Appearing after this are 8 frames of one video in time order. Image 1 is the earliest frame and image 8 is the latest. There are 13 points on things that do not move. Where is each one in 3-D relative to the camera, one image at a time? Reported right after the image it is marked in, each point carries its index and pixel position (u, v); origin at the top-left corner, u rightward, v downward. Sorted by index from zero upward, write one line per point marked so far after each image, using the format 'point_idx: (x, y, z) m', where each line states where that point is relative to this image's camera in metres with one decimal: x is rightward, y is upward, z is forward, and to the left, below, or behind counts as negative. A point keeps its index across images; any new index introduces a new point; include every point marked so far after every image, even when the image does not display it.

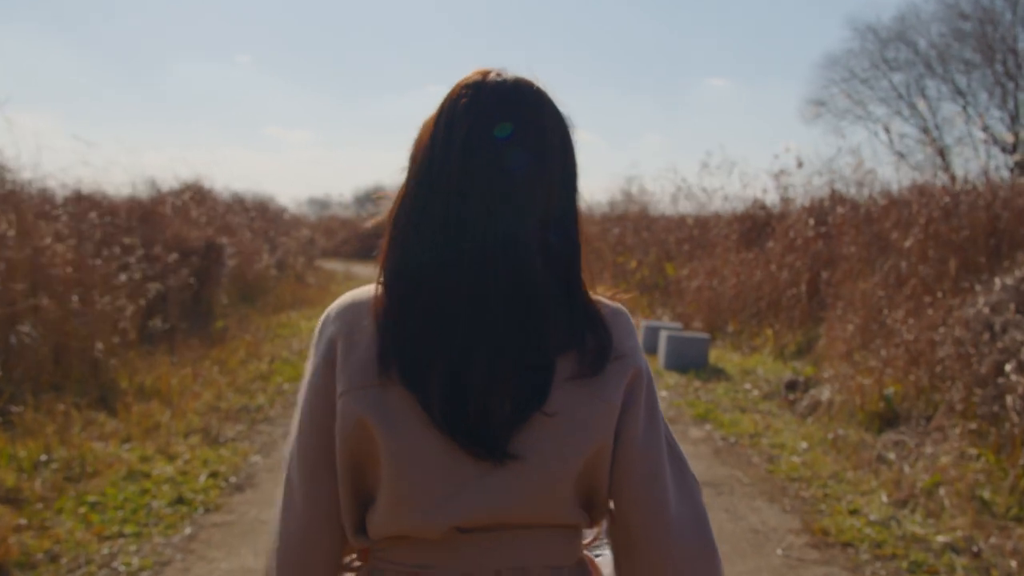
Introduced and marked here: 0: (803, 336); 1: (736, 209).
0: (+3.1, -0.5, +11.5) m
1: (+3.2, +1.1, +15.4) m
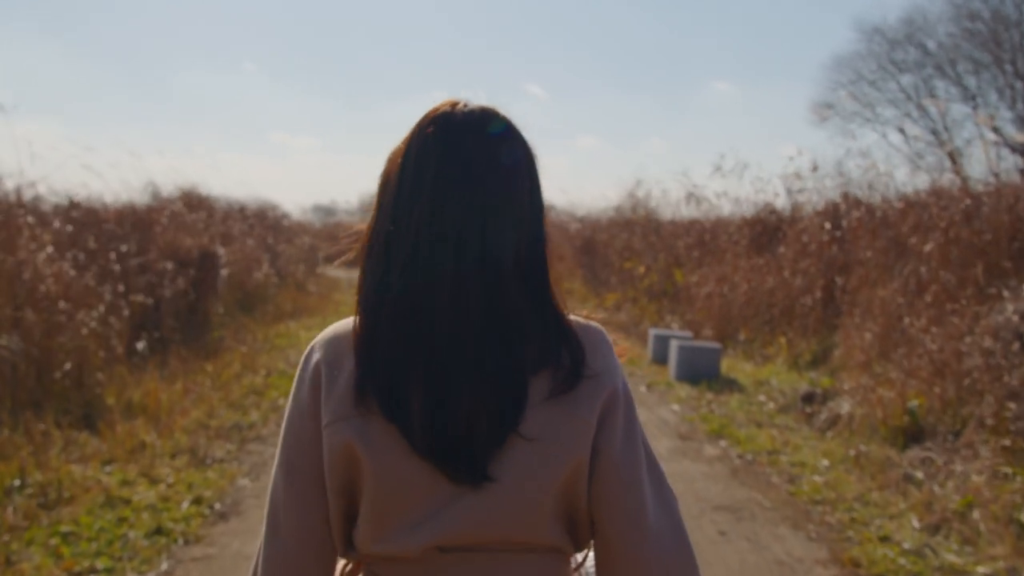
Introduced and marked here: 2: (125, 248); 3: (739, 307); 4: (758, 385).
0: (+3.1, -0.6, +11.1) m
1: (+3.3, +1.0, +15.0) m
2: (-4.1, +0.4, +11.5) m
3: (+2.7, -0.2, +12.7) m
4: (+2.4, -0.9, +10.4) m
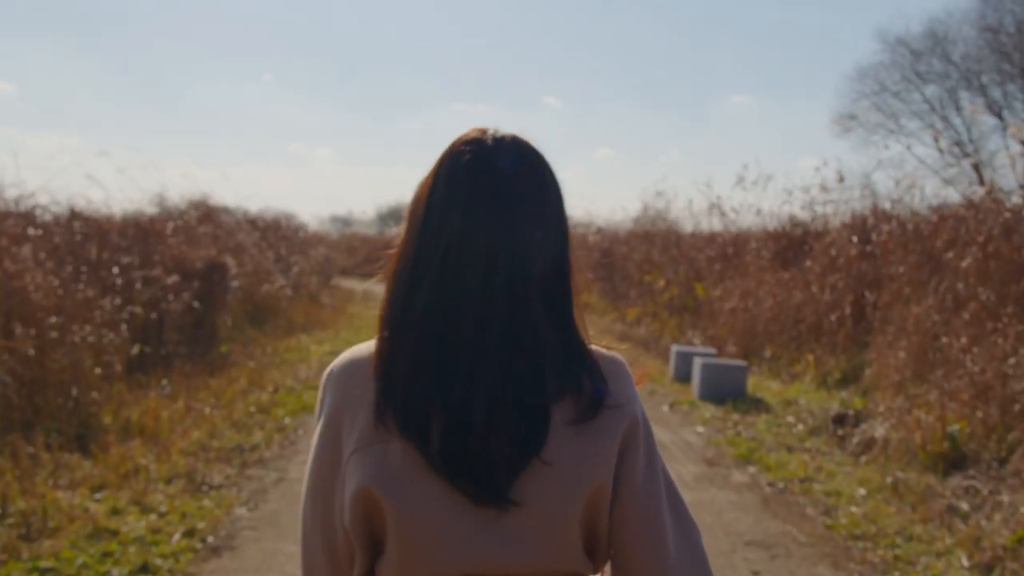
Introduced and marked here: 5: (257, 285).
0: (+3.3, -0.7, +10.6) m
1: (+3.5, +0.8, +14.5) m
2: (-4.0, +0.3, +11.1) m
3: (+2.9, -0.4, +12.3) m
4: (+2.5, -1.1, +9.9) m
5: (-3.6, 0.0, +15.4) m
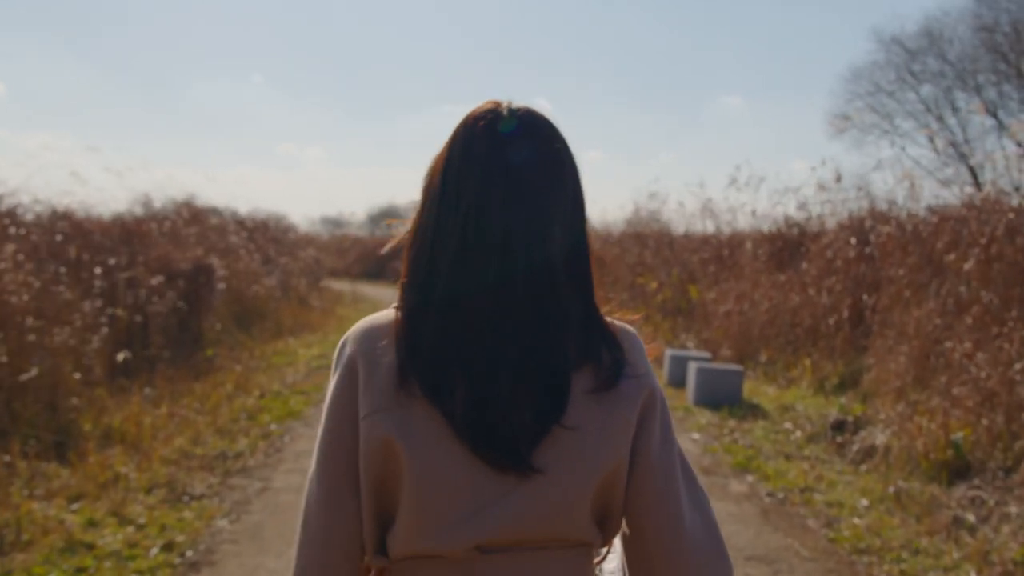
0: (+3.2, -0.8, +10.4) m
1: (+3.4, +0.8, +14.4) m
2: (-4.1, +0.3, +10.9) m
3: (+2.8, -0.4, +12.1) m
4: (+2.4, -1.1, +9.7) m
5: (-3.8, 0.0, +15.1) m
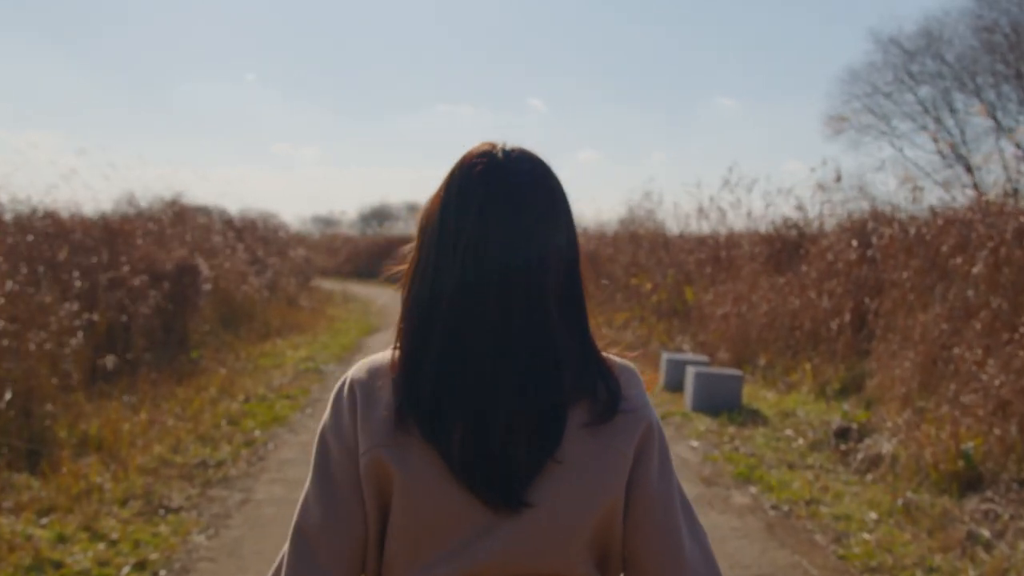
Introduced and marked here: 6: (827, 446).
0: (+3.2, -0.8, +10.2) m
1: (+3.3, +0.8, +14.1) m
2: (-4.1, +0.3, +10.6) m
3: (+2.7, -0.4, +11.8) m
4: (+2.4, -1.1, +9.4) m
5: (-3.9, 0.0, +14.8) m
6: (+2.4, -1.2, +8.3) m
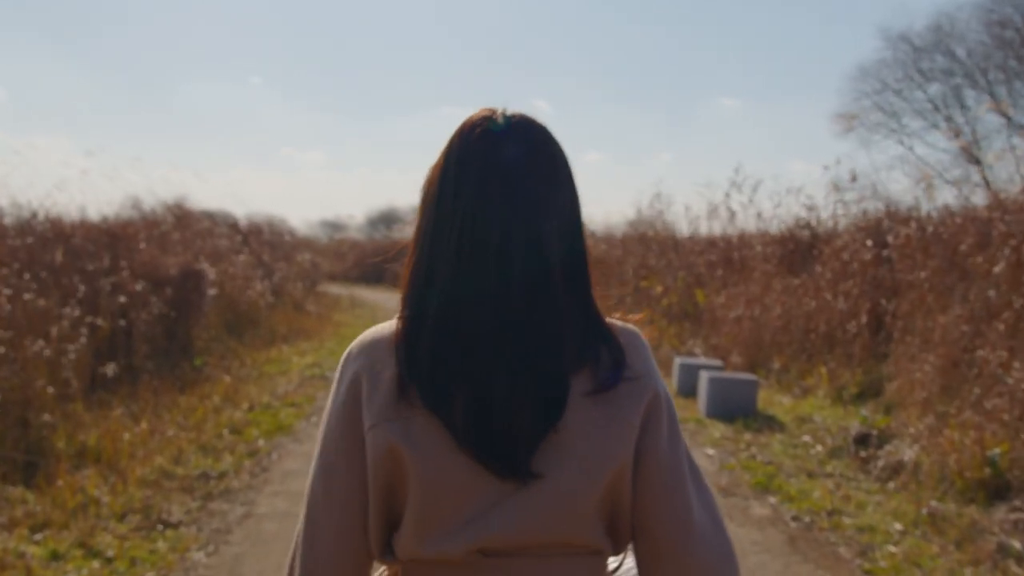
0: (+3.2, -0.8, +9.9) m
1: (+3.4, +0.8, +13.8) m
2: (-4.0, +0.2, +10.4) m
3: (+2.8, -0.5, +11.6) m
4: (+2.5, -1.1, +9.2) m
5: (-3.7, -0.1, +14.6) m
6: (+2.5, -1.2, +8.1) m
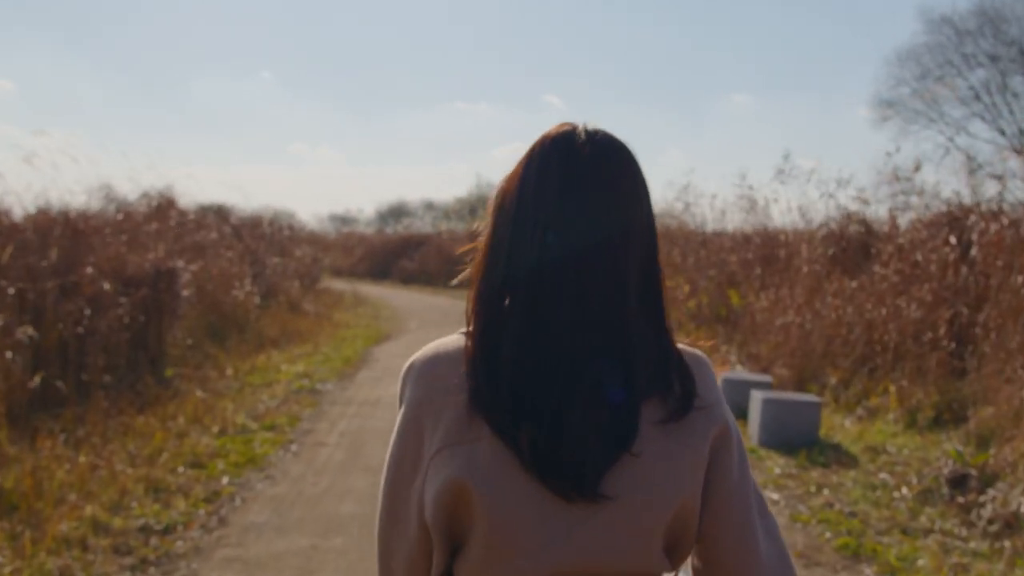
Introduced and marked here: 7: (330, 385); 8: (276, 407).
0: (+3.4, -0.8, +8.4) m
1: (+3.6, +0.7, +12.3) m
2: (-3.9, +0.2, +8.9) m
3: (+2.9, -0.5, +10.1) m
4: (+2.6, -1.2, +7.7) m
5: (-3.6, -0.1, +13.2) m
6: (+2.6, -1.3, +6.6) m
7: (-1.9, -1.0, +11.4) m
8: (-2.1, -1.1, +9.7) m
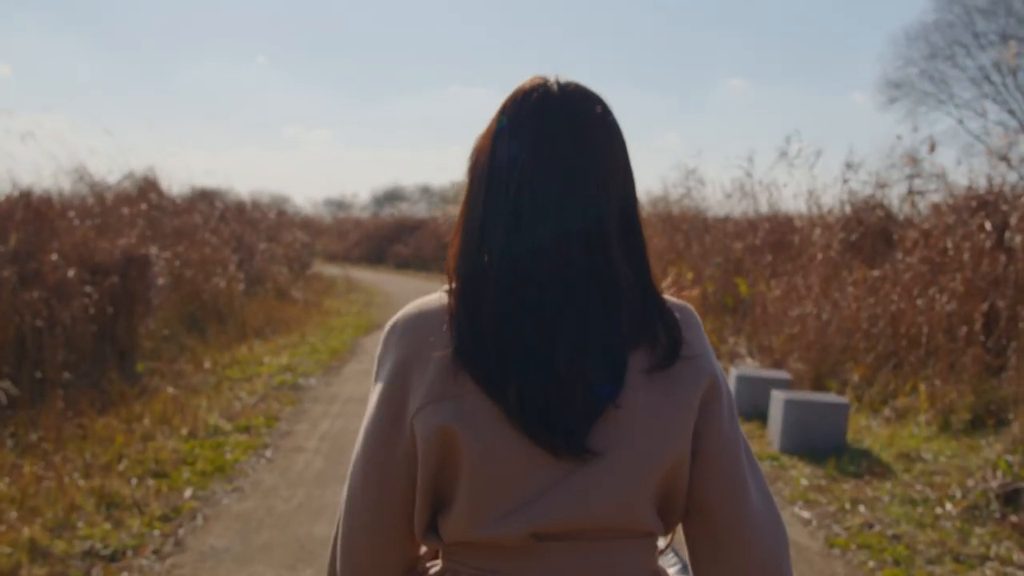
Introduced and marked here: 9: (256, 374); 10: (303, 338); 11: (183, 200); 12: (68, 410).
0: (+3.3, -0.8, +7.7) m
1: (+3.5, +0.9, +11.6) m
2: (-3.9, +0.3, +8.2) m
3: (+2.9, -0.4, +9.3) m
4: (+2.6, -1.1, +7.0) m
5: (-3.6, +0.1, +12.4) m
6: (+2.6, -1.2, +5.9) m
7: (-2.0, -0.9, +10.7) m
8: (-2.1, -1.0, +9.0) m
9: (-2.5, -0.9, +10.7) m
10: (-2.7, -0.6, +13.9) m
11: (-4.7, +1.3, +15.7) m
12: (-3.1, -0.8, +7.5) m
